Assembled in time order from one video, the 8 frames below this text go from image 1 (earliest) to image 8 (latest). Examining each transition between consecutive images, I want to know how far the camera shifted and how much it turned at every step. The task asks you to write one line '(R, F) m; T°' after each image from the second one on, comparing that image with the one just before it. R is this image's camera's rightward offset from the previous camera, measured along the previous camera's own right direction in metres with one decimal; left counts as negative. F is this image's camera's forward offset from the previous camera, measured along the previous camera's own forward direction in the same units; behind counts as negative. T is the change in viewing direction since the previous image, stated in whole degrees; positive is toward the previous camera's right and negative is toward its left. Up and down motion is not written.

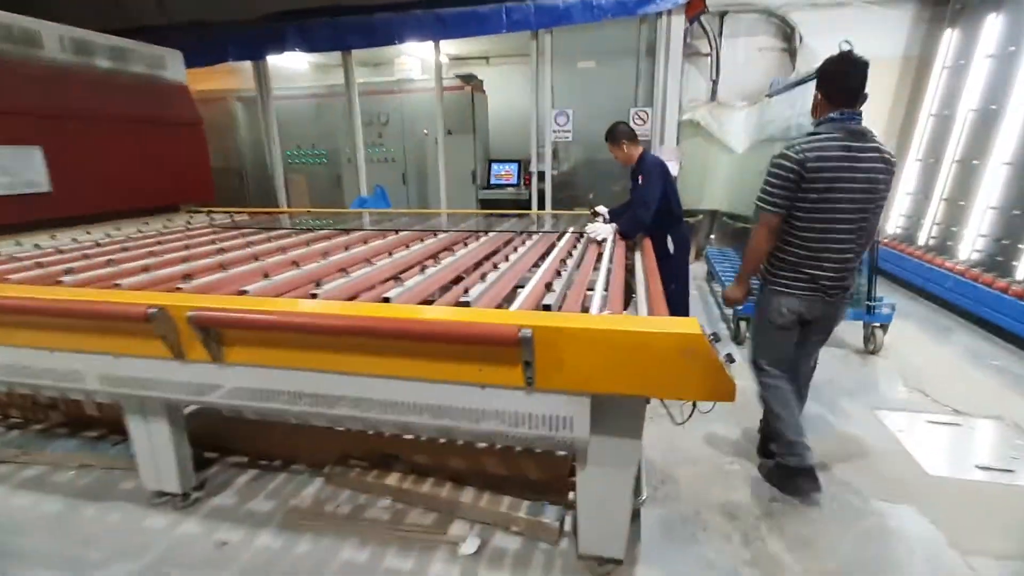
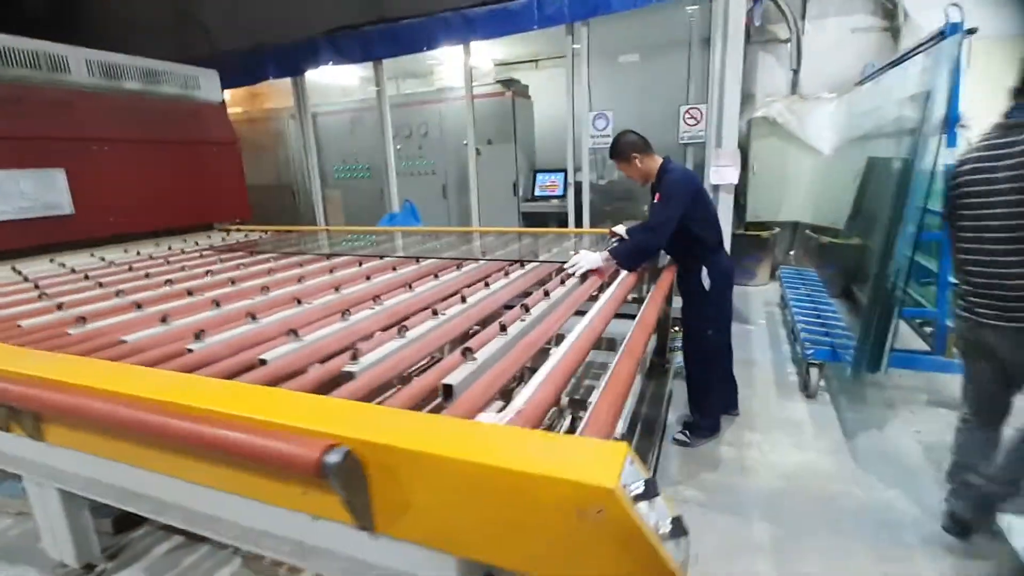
(+0.3, +0.4) m; -9°
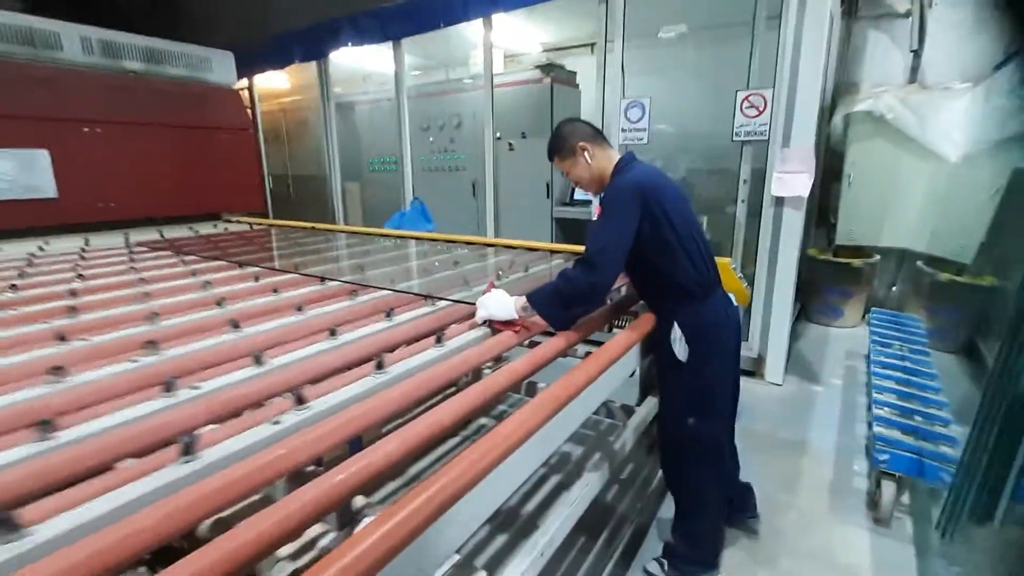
(+0.4, +0.6) m; -10°
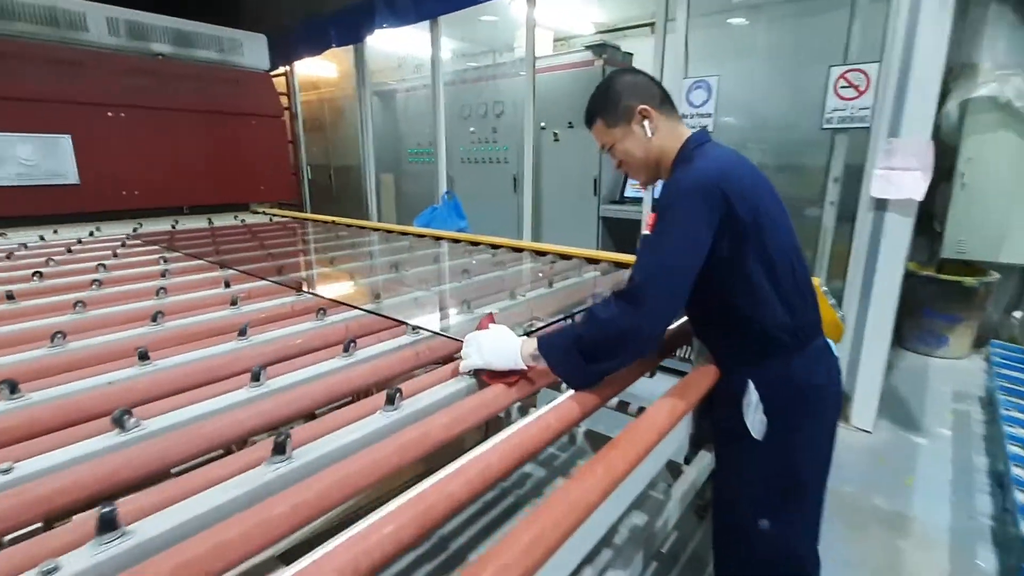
(+0.1, +0.3) m; -6°
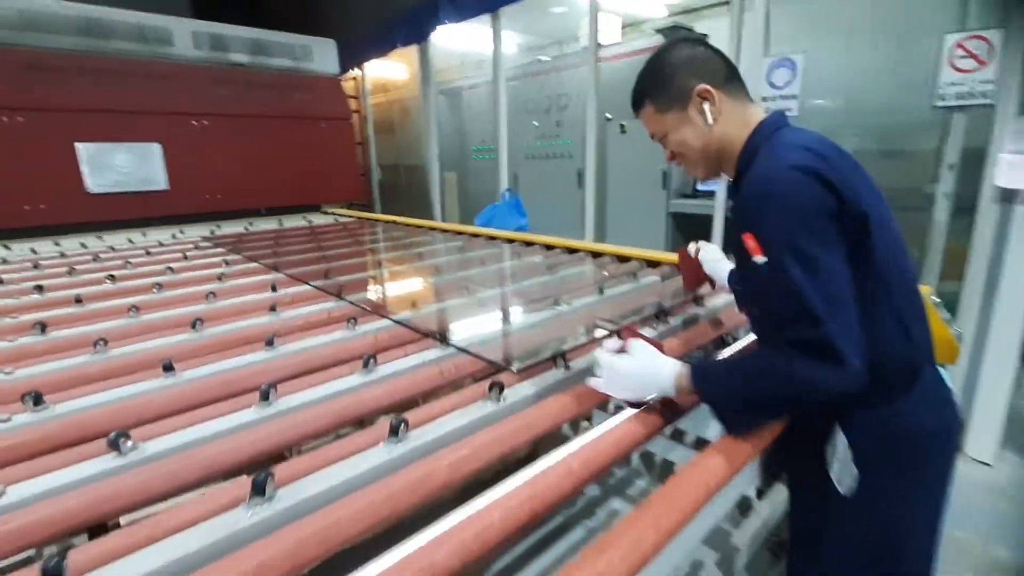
(+0.1, +0.1) m; -8°
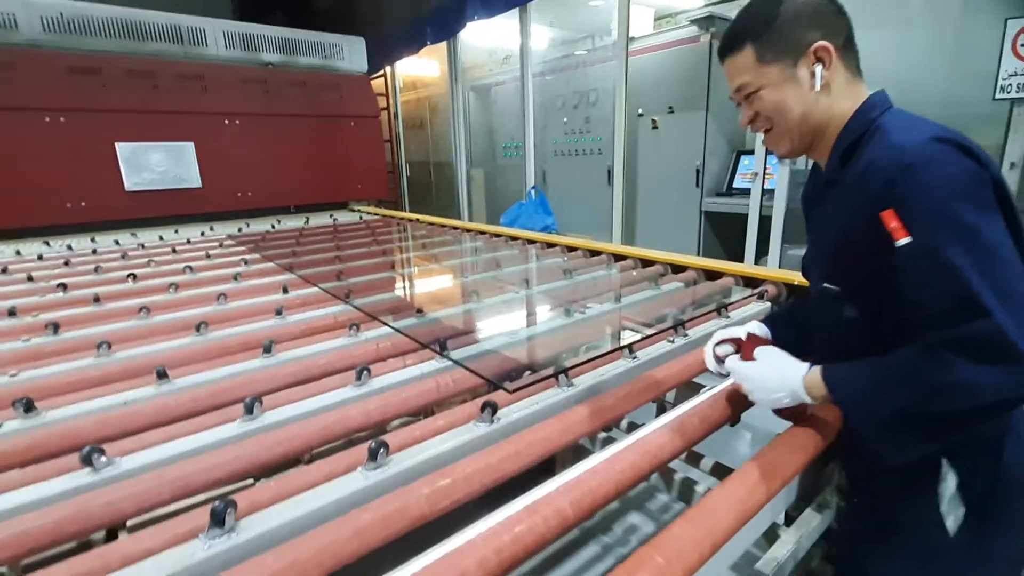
(0.0, +0.1) m; -4°
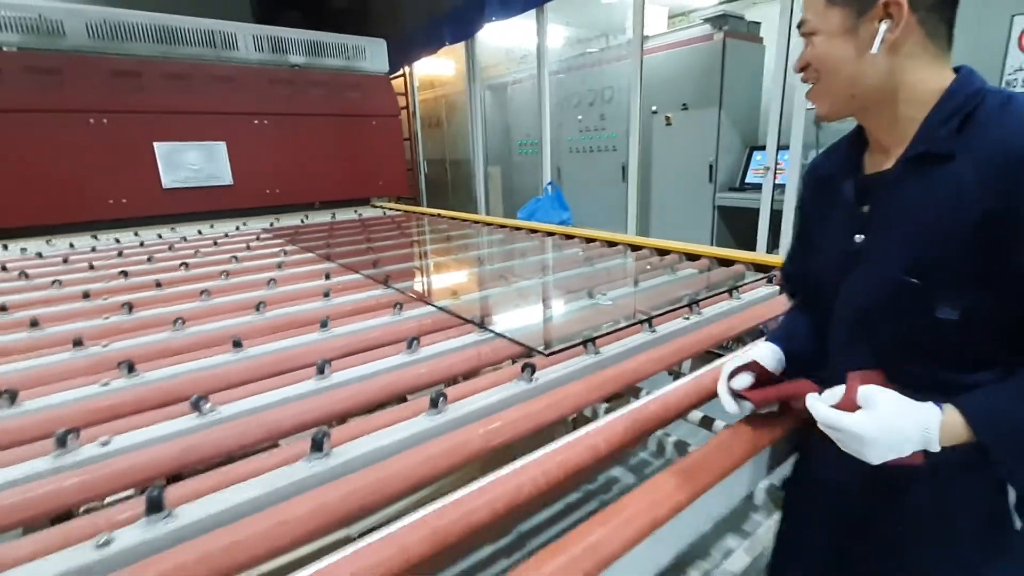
(0.0, -0.1) m; -1°
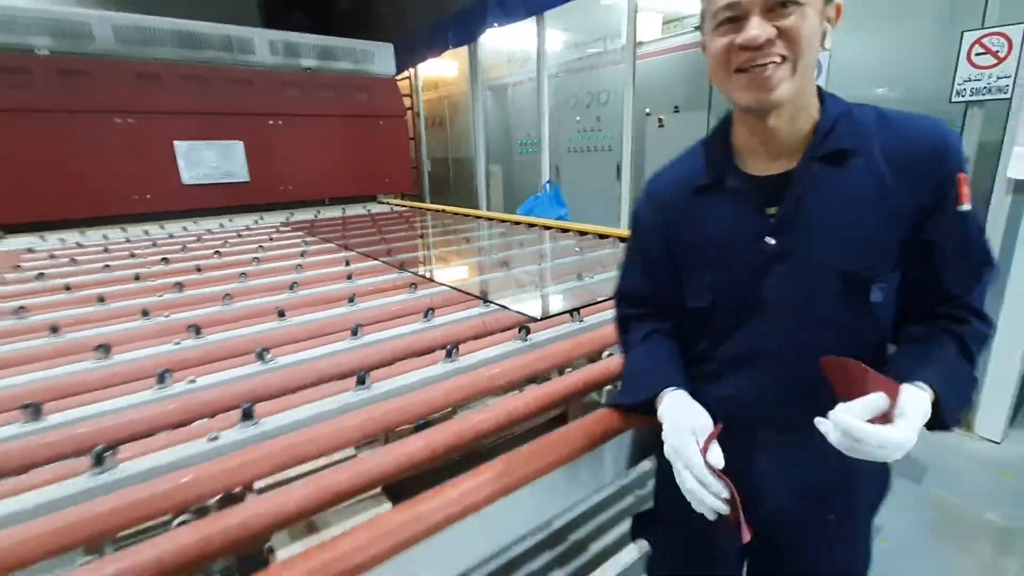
(0.0, -0.2) m; 0°
